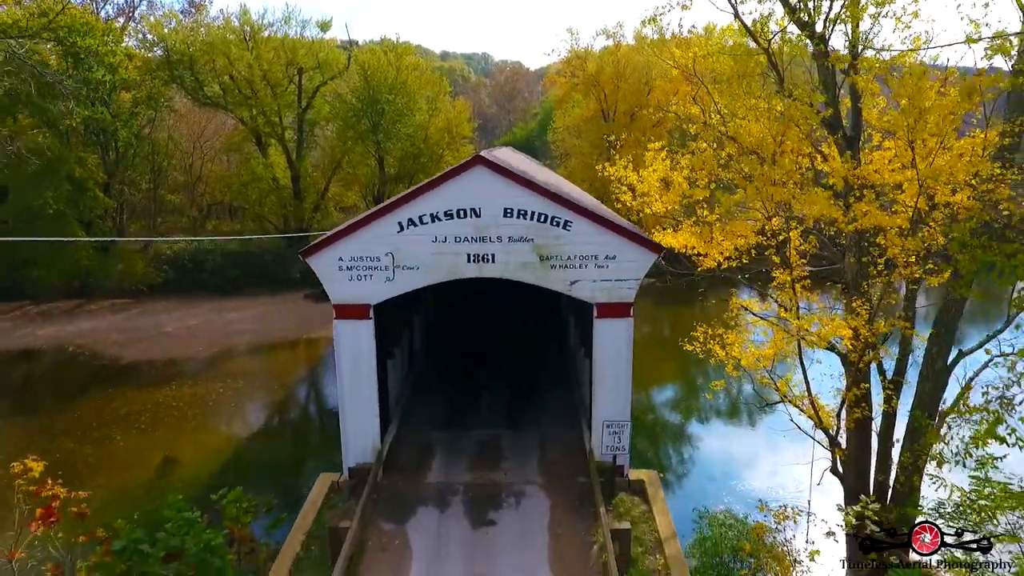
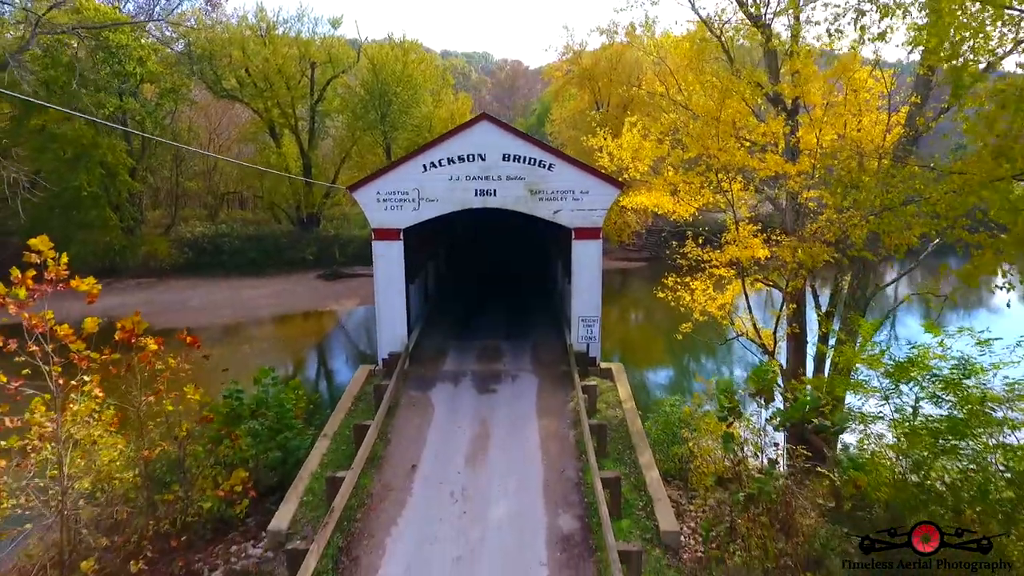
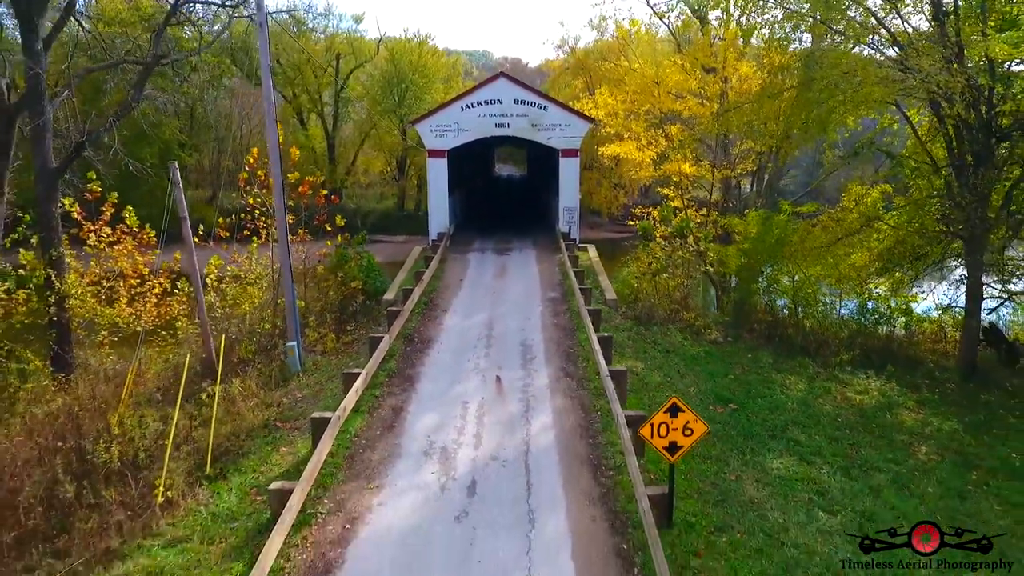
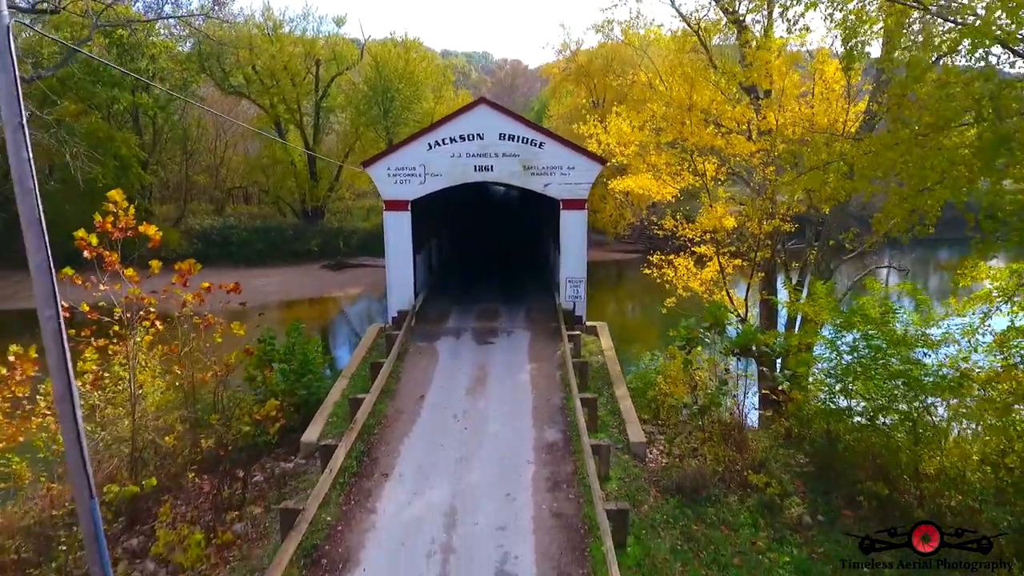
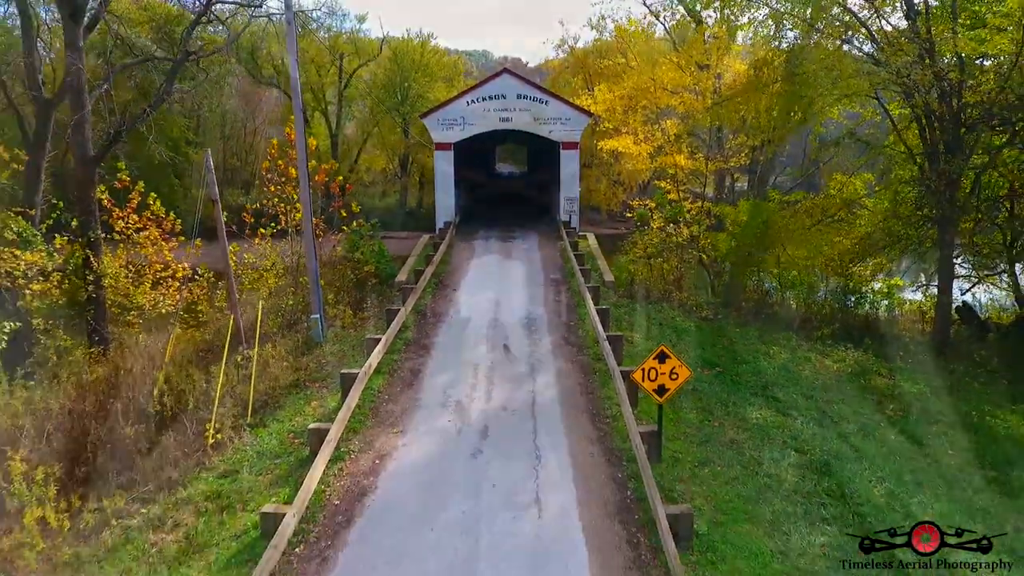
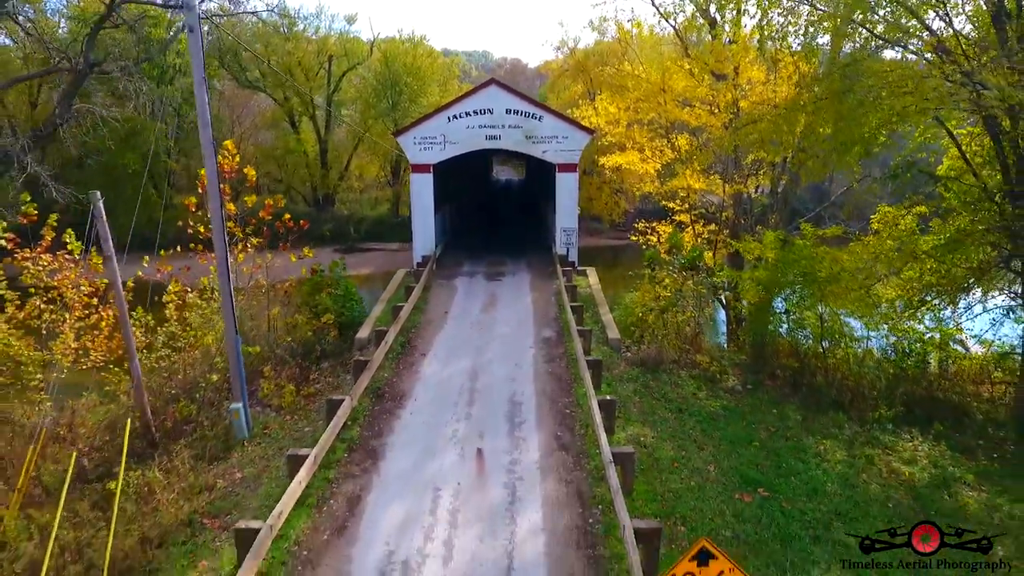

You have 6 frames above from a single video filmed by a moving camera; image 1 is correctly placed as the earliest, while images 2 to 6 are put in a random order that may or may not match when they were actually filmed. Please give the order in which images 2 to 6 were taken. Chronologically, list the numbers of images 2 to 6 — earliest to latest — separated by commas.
2, 4, 6, 3, 5
